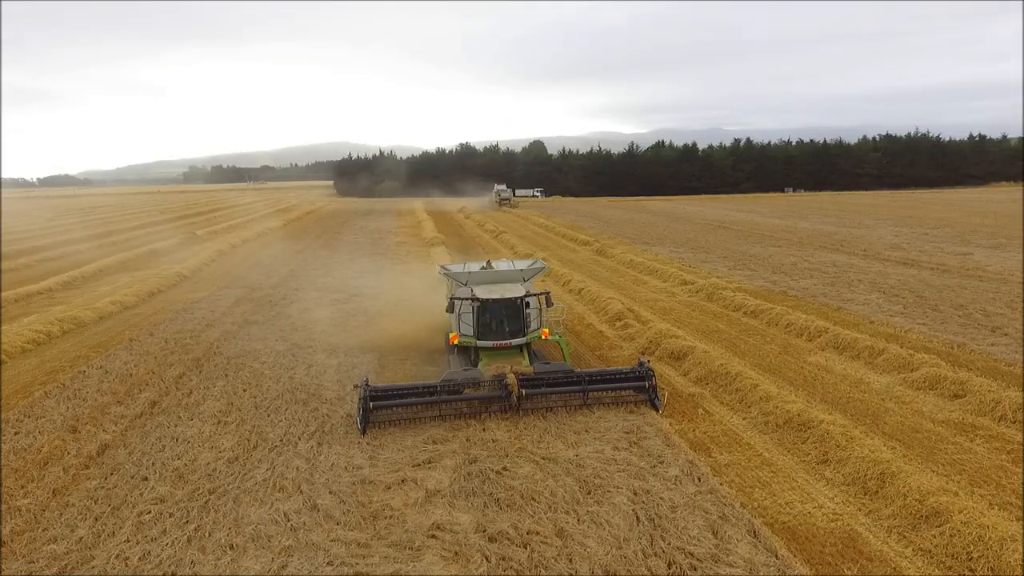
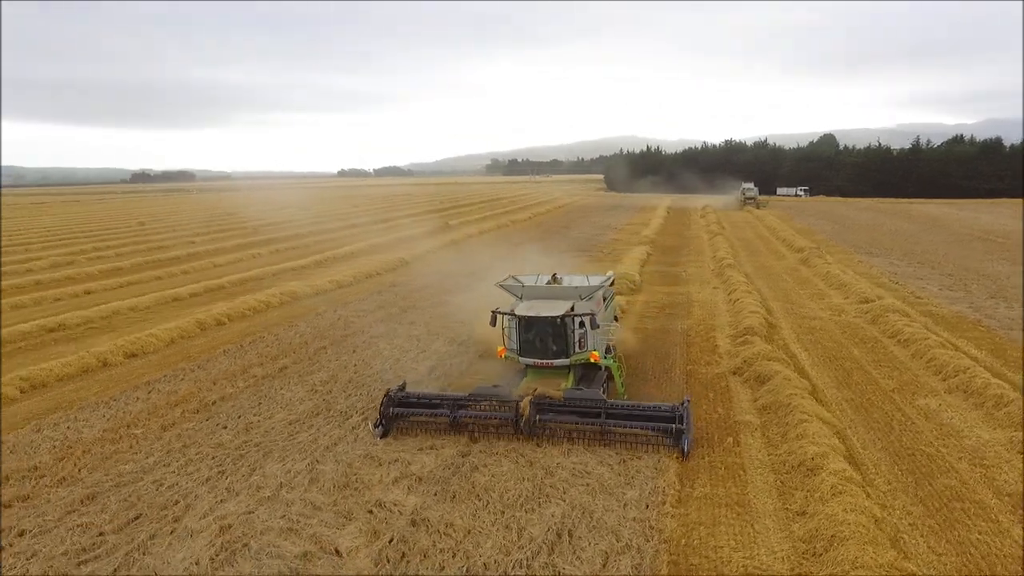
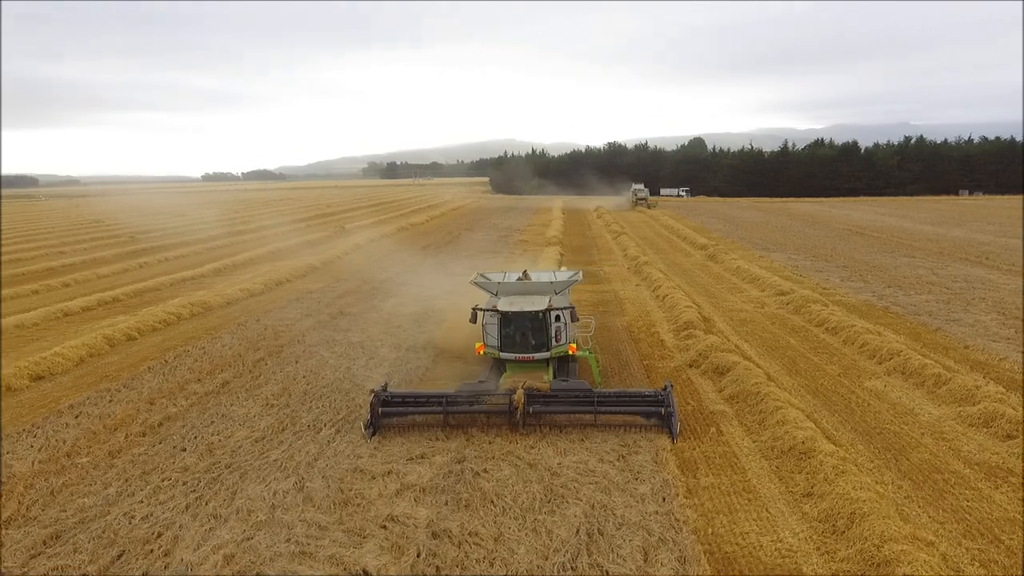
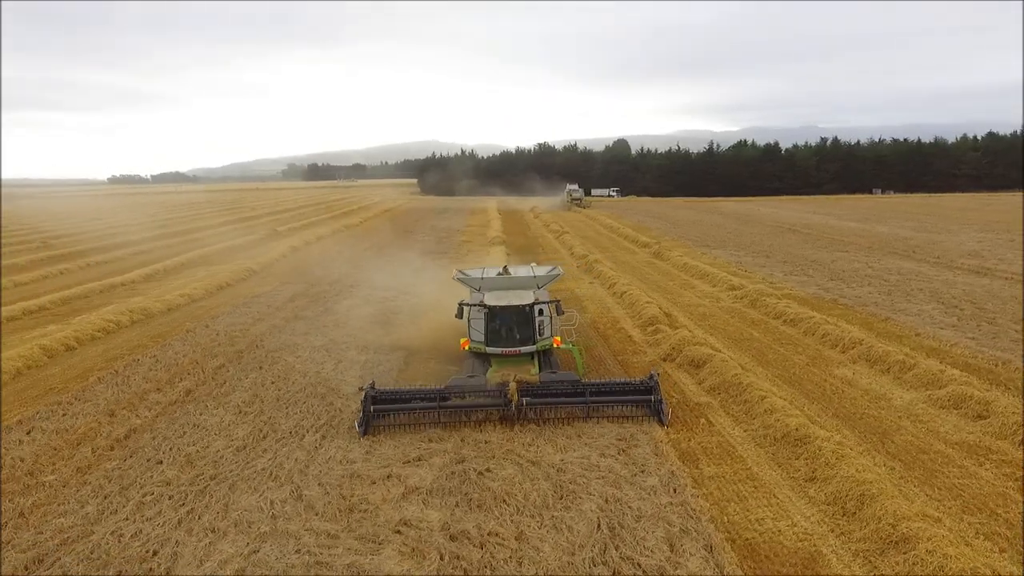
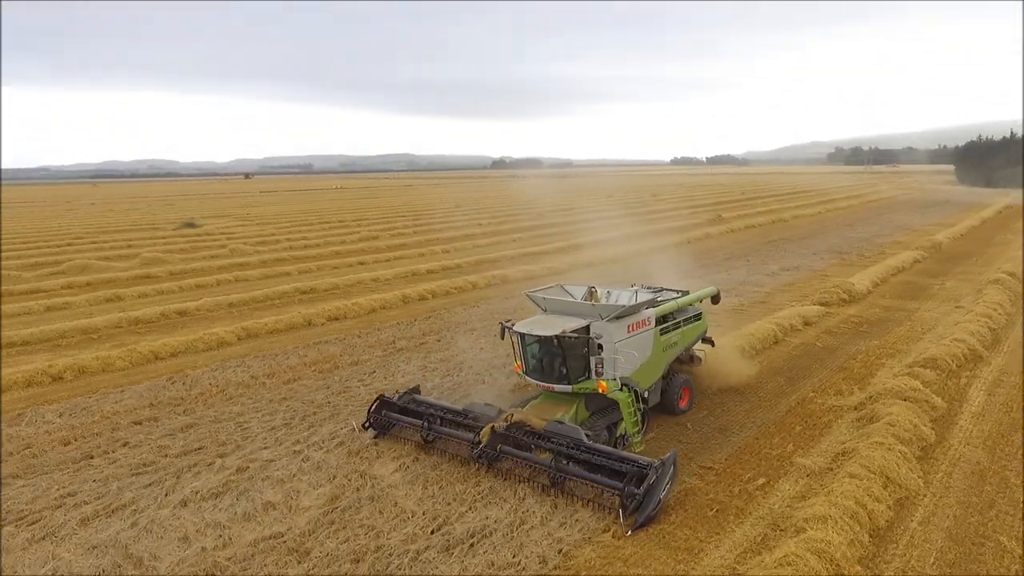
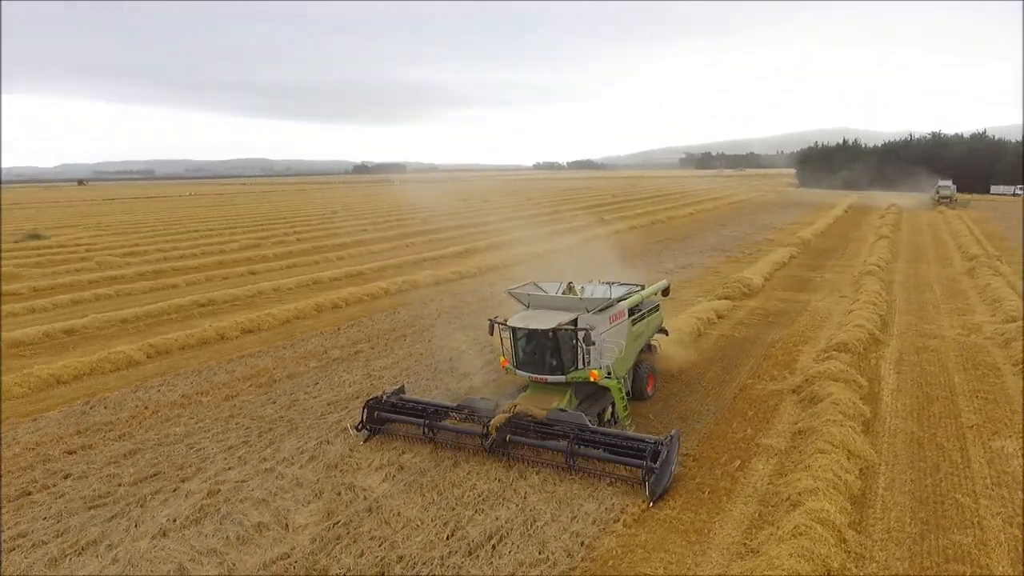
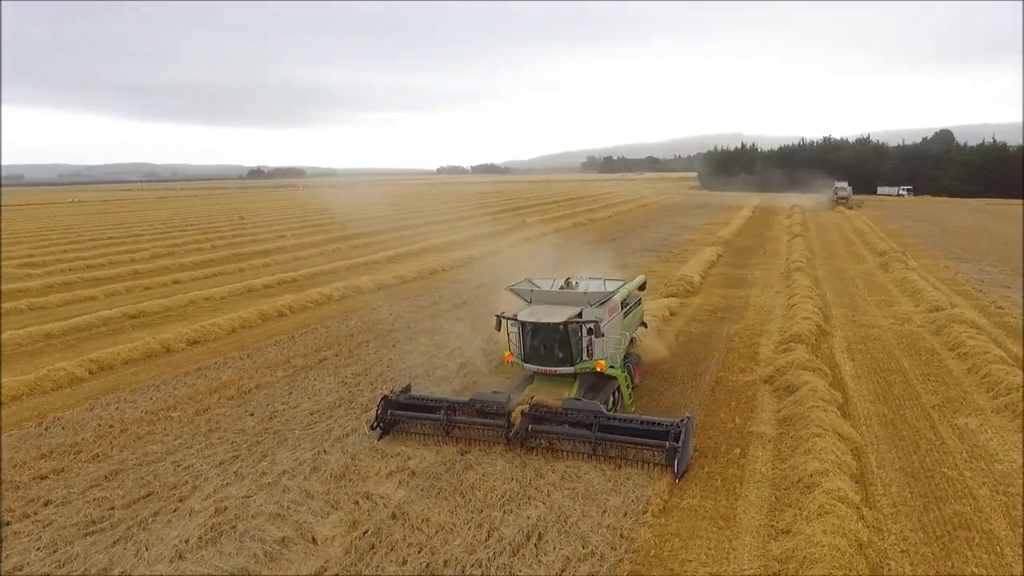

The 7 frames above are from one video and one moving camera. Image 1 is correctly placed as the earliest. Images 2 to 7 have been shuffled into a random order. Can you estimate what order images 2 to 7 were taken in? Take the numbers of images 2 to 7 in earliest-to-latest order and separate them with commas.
4, 3, 2, 7, 6, 5
